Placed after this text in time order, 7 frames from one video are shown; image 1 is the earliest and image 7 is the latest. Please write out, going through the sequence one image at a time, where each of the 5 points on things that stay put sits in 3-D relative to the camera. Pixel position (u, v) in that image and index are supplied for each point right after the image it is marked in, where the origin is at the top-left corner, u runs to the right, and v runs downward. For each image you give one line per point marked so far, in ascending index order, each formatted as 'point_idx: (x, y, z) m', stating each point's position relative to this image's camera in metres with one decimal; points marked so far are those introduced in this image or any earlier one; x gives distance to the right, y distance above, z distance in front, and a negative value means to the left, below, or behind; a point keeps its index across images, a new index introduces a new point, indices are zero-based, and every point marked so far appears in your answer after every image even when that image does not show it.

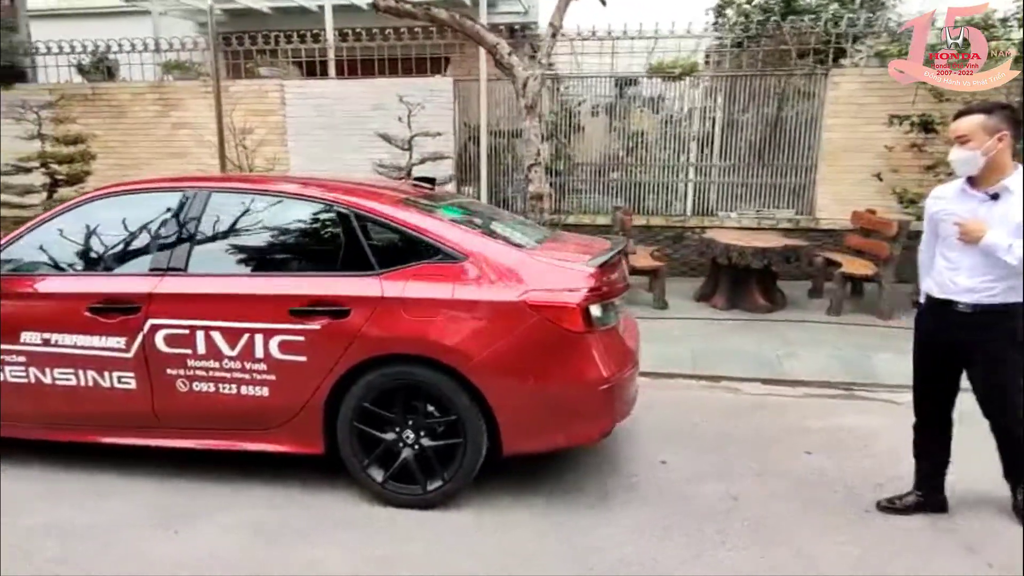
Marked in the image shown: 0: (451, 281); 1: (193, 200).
0: (-0.3, 0.0, +2.9) m
1: (-1.7, +0.5, +3.2) m
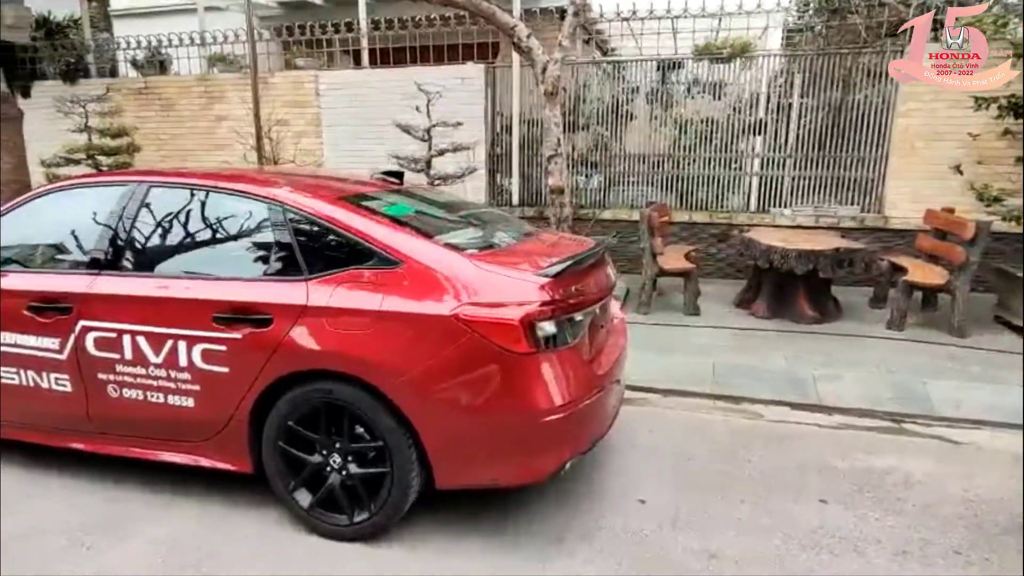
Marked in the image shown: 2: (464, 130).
0: (-0.6, 0.0, +2.6) m
1: (-1.9, +0.5, +3.0) m
2: (-0.6, +2.1, +7.7) m
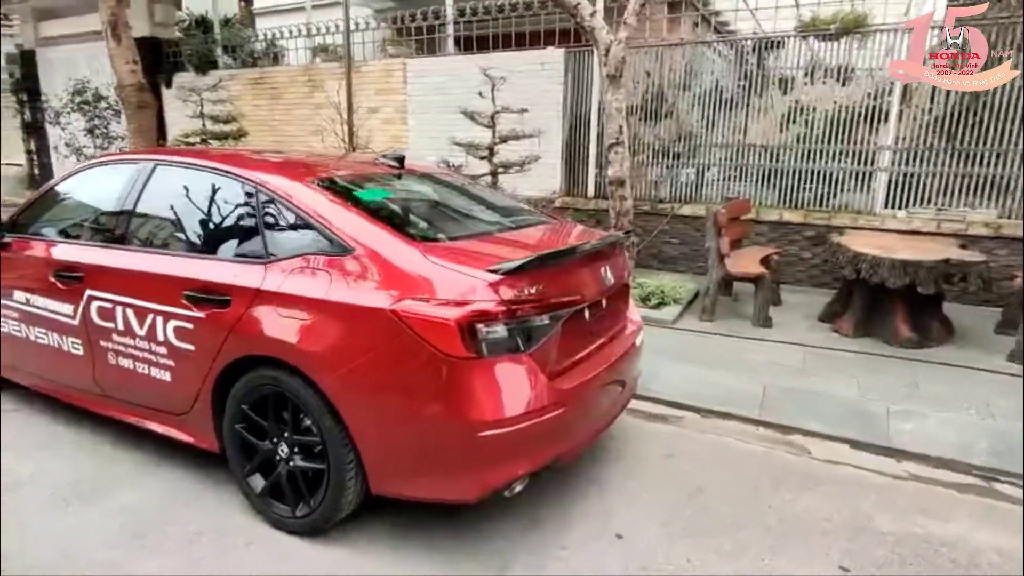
0: (-0.8, 0.0, +2.5) m
1: (-2.0, +0.6, +3.2) m
2: (+0.4, +2.2, +7.4) m
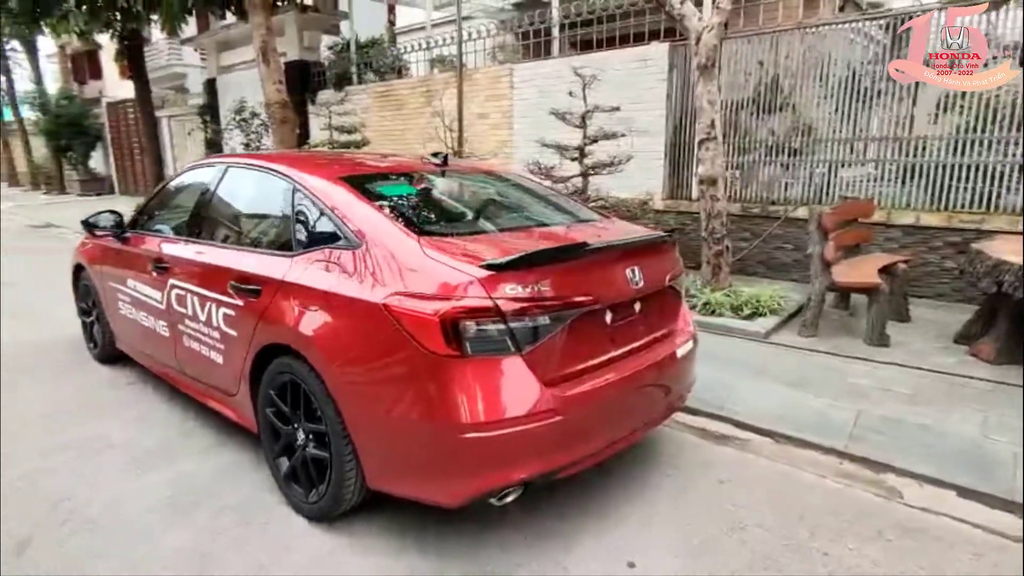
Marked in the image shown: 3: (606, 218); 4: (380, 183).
0: (-0.8, +0.1, +2.5) m
1: (-1.7, +0.7, +3.5) m
2: (+1.6, +2.1, +7.1) m
3: (+0.6, +0.4, +3.6) m
4: (-0.7, +0.5, +3.0) m
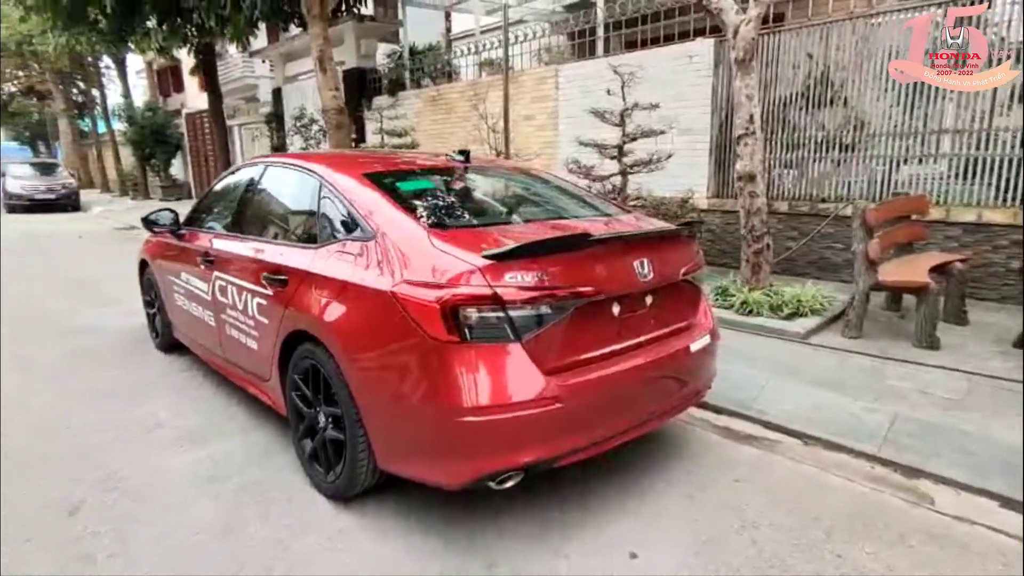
0: (-0.7, +0.1, +2.7) m
1: (-1.6, +0.7, +3.7) m
2: (+2.1, +2.1, +7.0) m
3: (+0.7, +0.5, +3.6) m
4: (-0.6, +0.6, +3.1) m
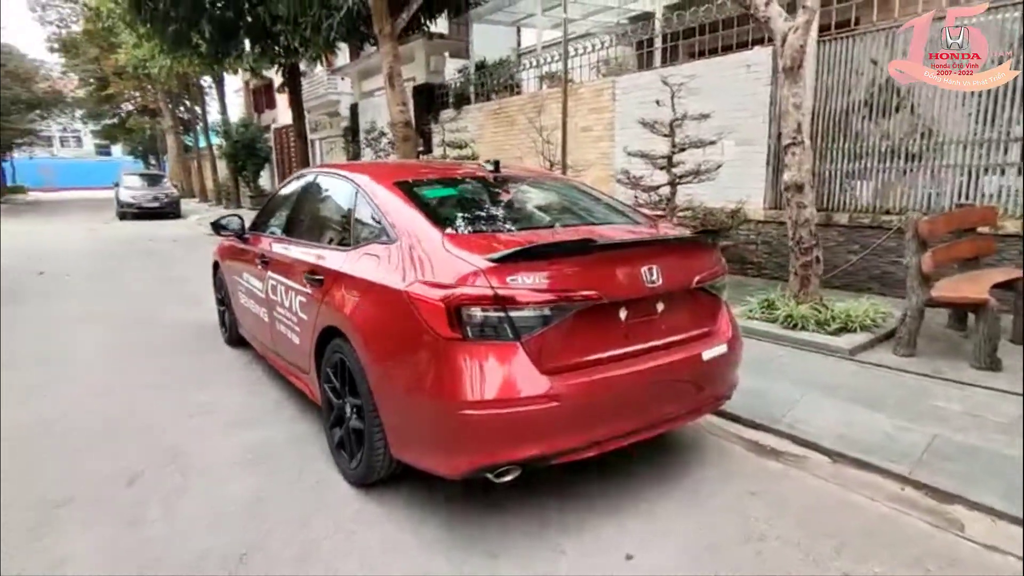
0: (-0.7, +0.1, +2.9) m
1: (-1.4, +0.7, +4.0) m
2: (+2.7, +1.9, +6.8) m
3: (+0.9, +0.4, +3.6) m
4: (-0.5, +0.6, +3.3) m
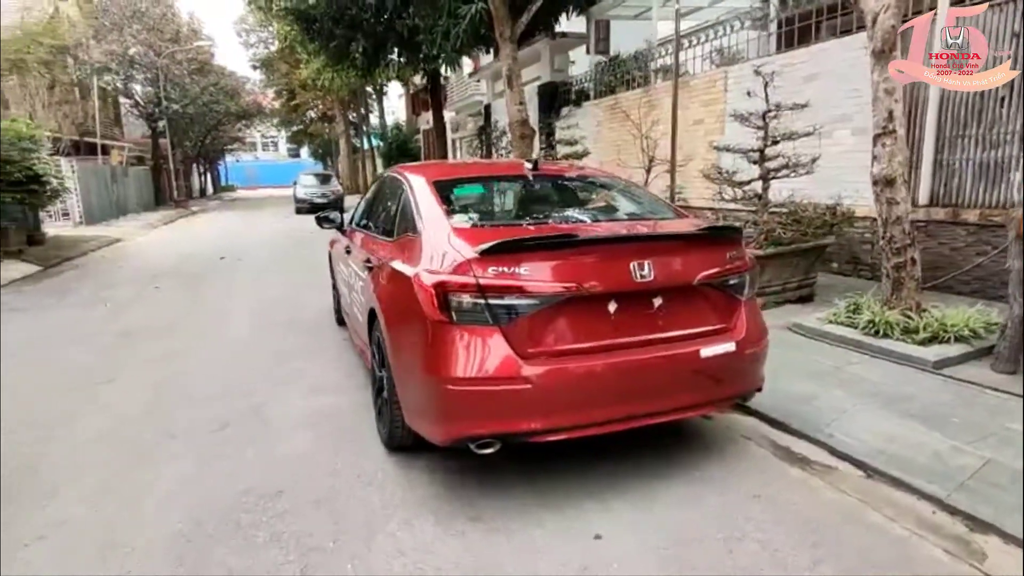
0: (-0.6, +0.2, +3.3) m
1: (-1.0, +0.8, +4.6) m
2: (+3.7, +1.9, +6.2) m
3: (+1.1, +0.4, +3.6) m
4: (-0.3, +0.6, +3.6) m
